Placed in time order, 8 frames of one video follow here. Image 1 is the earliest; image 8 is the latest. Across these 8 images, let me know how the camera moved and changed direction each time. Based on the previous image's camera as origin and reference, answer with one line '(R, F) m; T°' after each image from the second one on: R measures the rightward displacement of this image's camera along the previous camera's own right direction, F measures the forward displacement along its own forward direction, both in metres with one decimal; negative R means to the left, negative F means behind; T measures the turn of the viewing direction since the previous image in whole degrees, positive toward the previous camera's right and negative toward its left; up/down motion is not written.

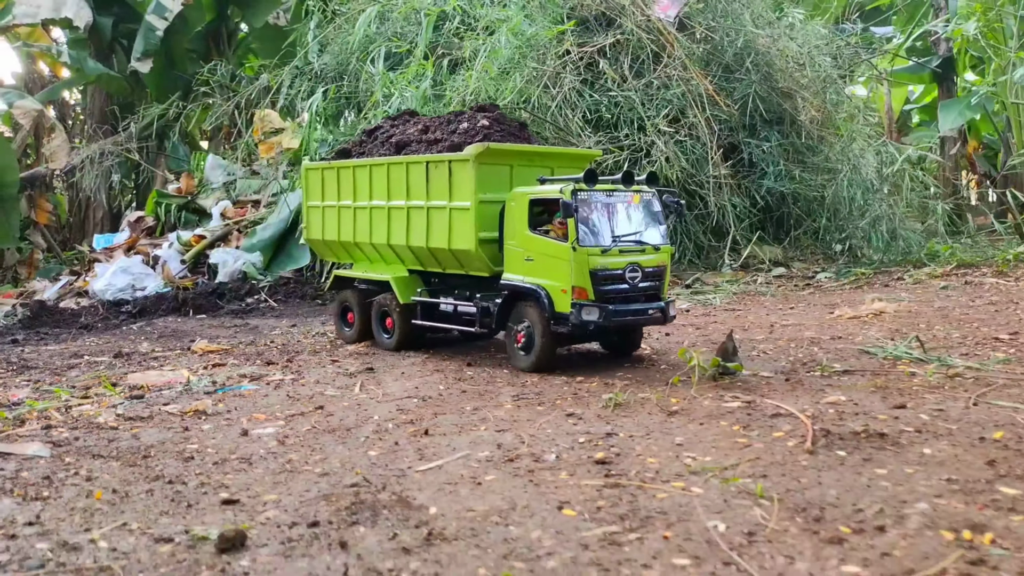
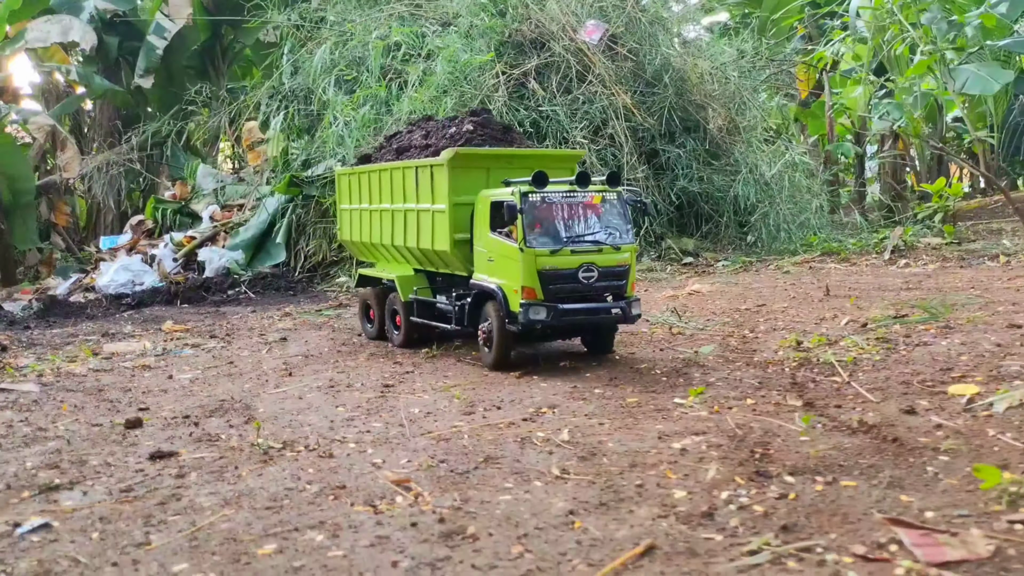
(+1.4, -2.4) m; 0°
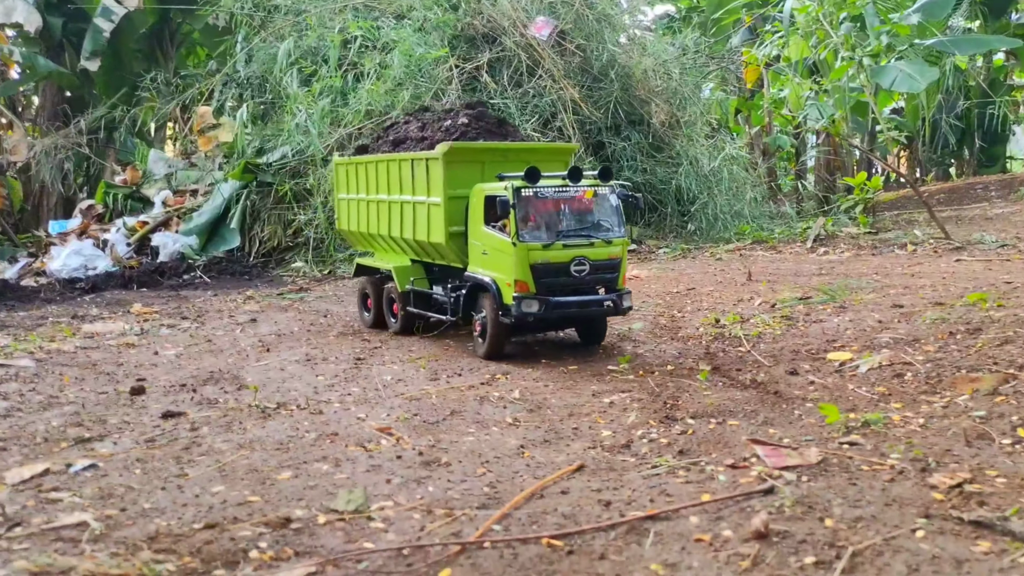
(-0.1, -1.0) m; +3°
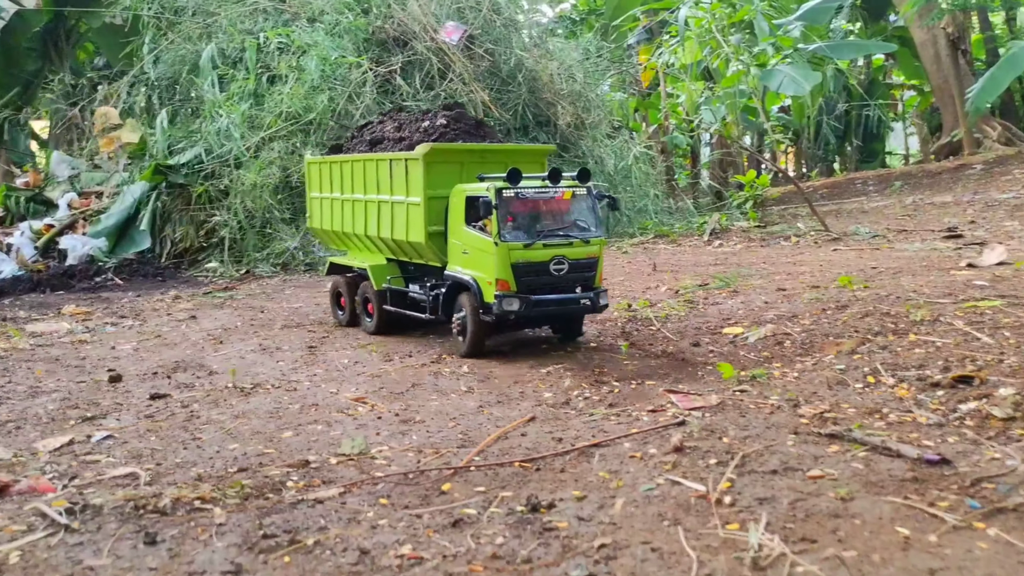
(-0.3, -1.0) m; +6°
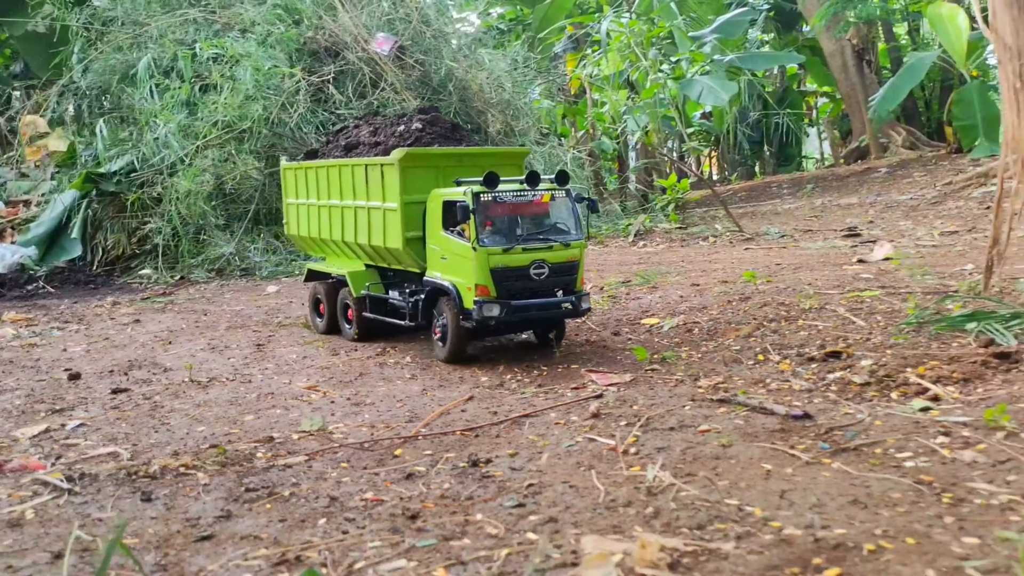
(0.0, -0.7) m; +4°
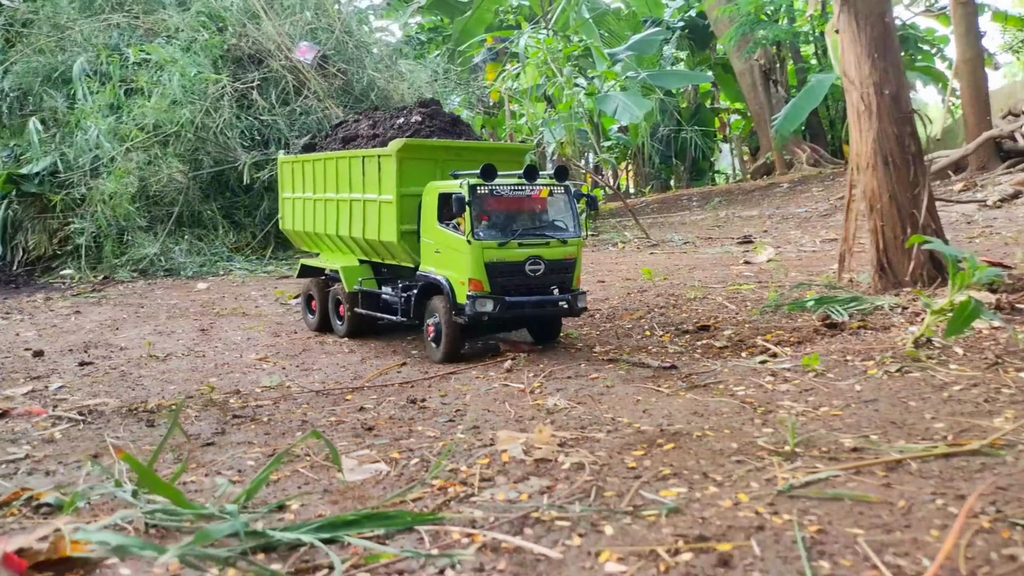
(-0.1, -1.2) m; +5°
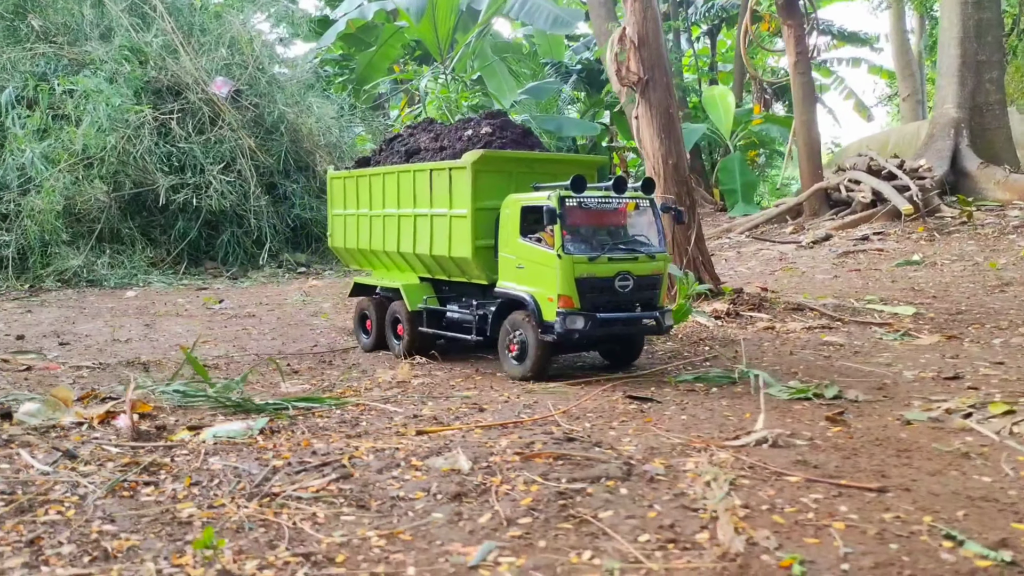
(+0.2, -2.7) m; +6°
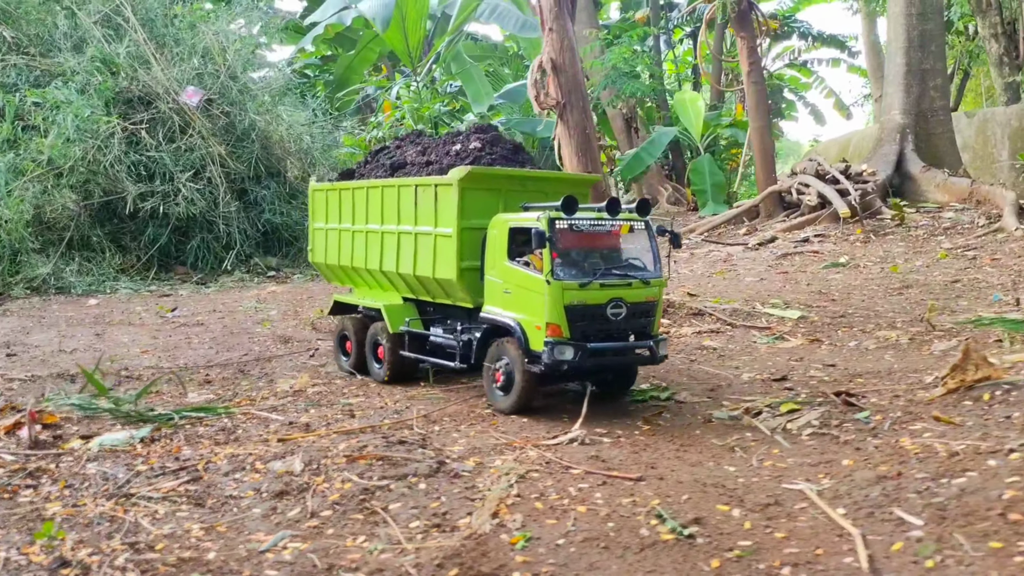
(+0.8, -0.7) m; +1°
